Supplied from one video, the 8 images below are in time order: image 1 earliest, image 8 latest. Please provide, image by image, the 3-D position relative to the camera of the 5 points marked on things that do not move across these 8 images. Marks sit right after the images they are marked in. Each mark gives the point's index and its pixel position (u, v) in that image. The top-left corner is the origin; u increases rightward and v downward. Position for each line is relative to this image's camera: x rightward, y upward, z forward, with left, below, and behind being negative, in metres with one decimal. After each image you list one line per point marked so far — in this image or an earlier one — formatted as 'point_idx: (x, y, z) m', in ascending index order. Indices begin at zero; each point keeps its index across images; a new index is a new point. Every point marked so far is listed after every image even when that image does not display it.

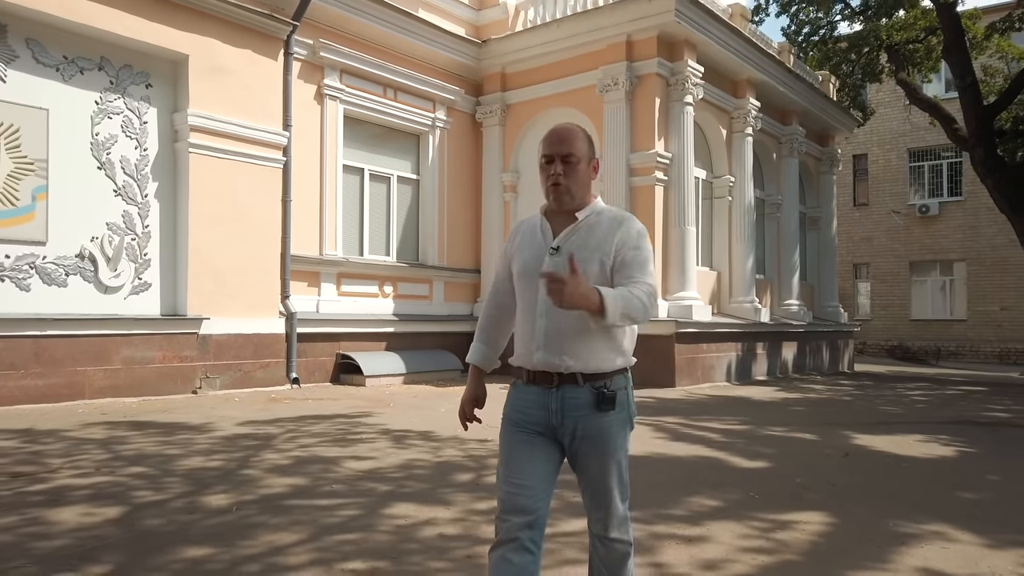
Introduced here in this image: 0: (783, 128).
0: (+4.9, +2.9, +14.9) m
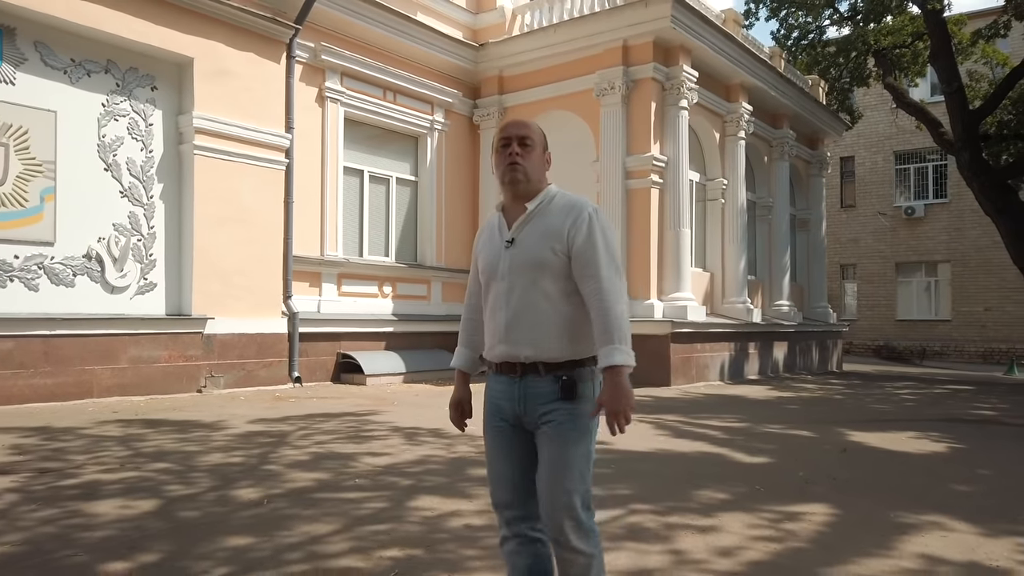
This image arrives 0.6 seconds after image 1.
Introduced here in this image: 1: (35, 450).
0: (+4.8, +2.9, +15.1) m
1: (-3.1, -1.0, +5.3) m
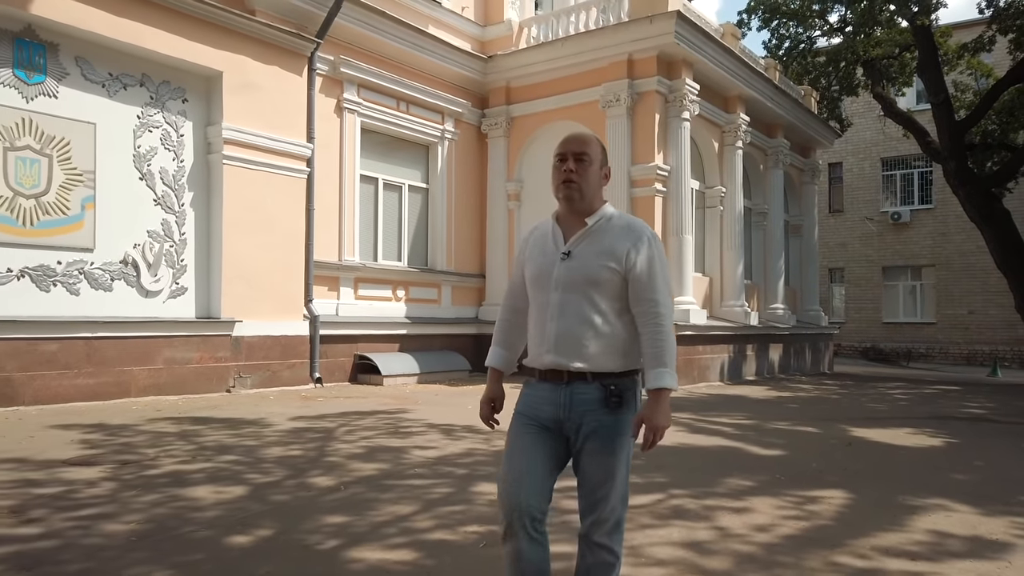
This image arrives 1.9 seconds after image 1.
0: (+4.9, +2.8, +15.7) m
1: (-2.8, -1.1, +5.7) m
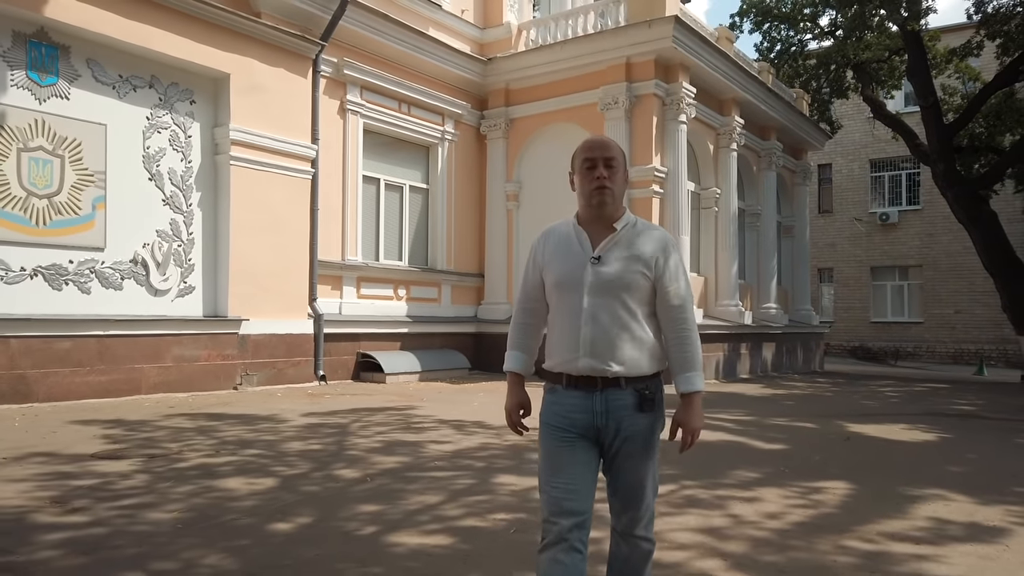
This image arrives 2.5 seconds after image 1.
0: (+4.9, +2.8, +15.9) m
1: (-2.7, -1.1, +5.9) m
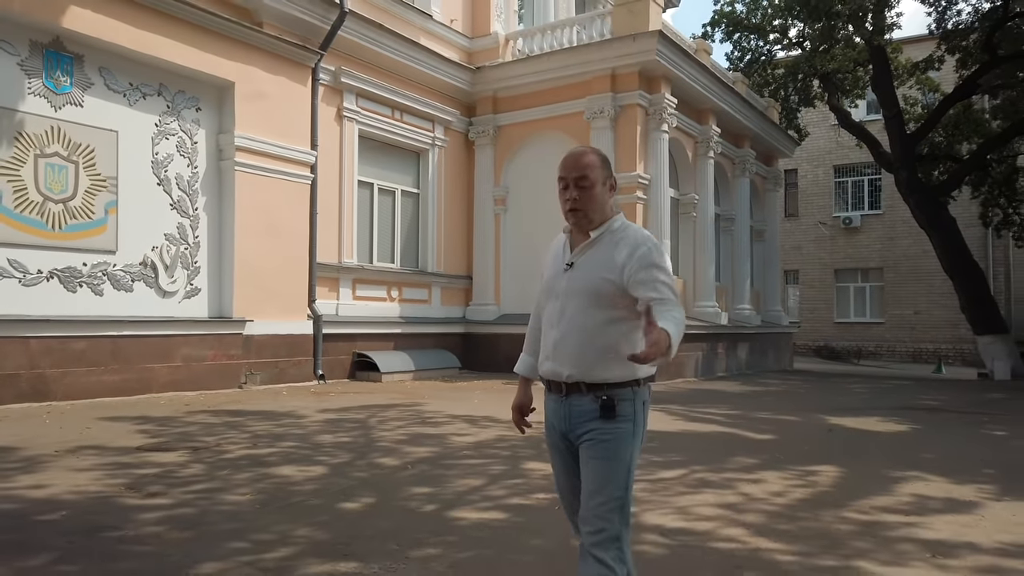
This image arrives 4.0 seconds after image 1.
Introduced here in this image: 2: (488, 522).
0: (+4.5, +2.8, +16.6) m
1: (-2.6, -1.1, +6.2) m
2: (-0.1, -1.0, +3.7) m
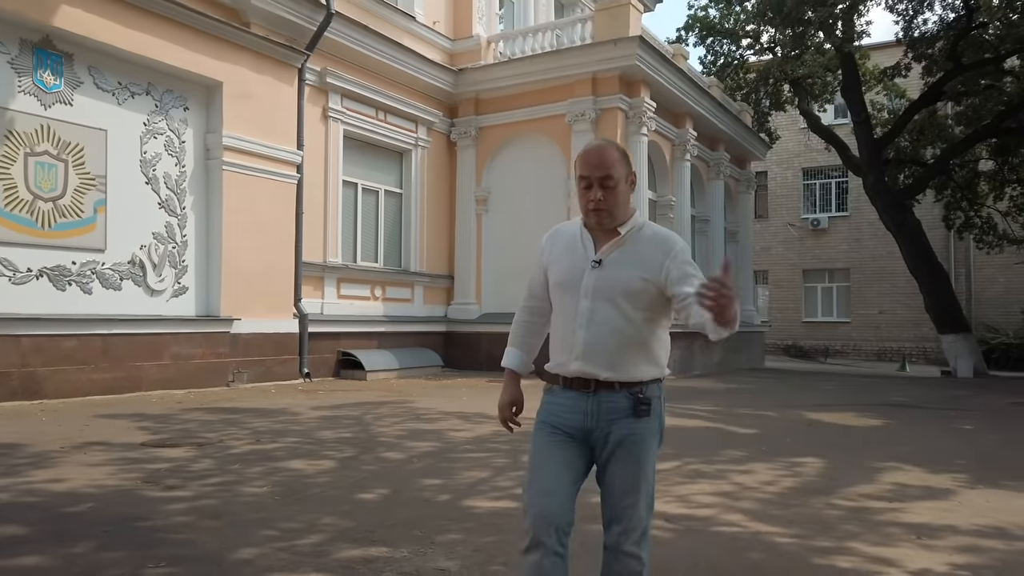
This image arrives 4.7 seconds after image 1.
0: (+4.1, +2.8, +17.0) m
1: (-2.7, -1.1, +6.3) m
2: (-0.1, -1.0, +3.9) m
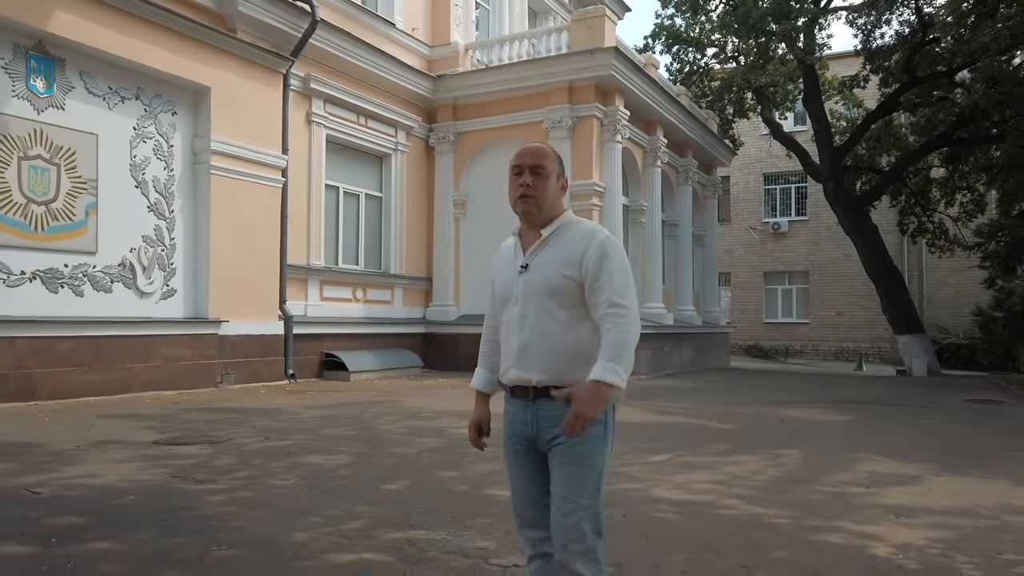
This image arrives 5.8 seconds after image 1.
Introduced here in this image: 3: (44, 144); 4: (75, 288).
0: (+3.6, +2.7, +17.5) m
1: (-2.7, -1.1, +6.5) m
2: (0.0, -1.1, +4.2) m
3: (-4.9, +1.5, +8.6) m
4: (-4.7, 0.0, +8.9) m
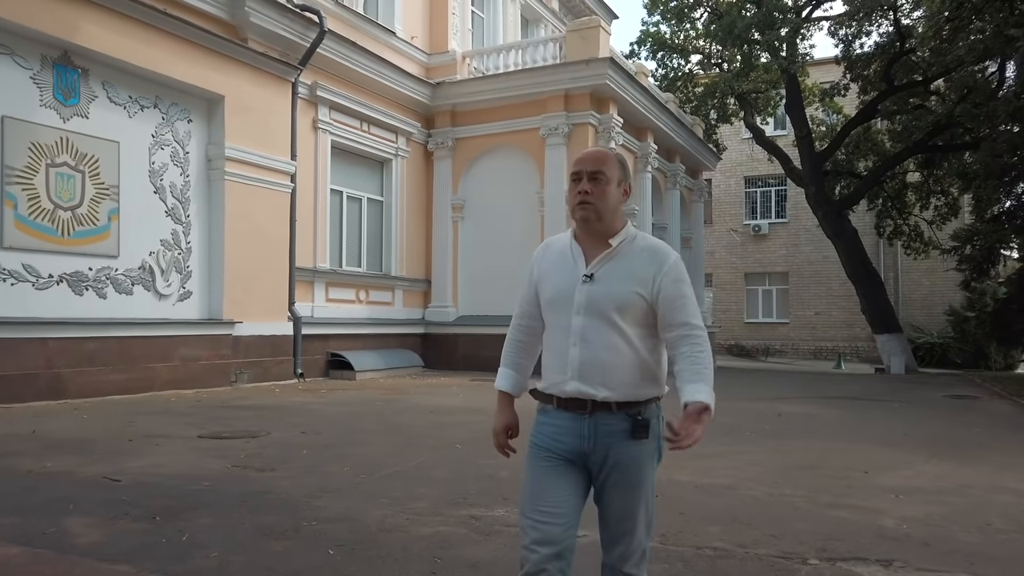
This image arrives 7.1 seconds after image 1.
0: (+3.4, +2.7, +18.0) m
1: (-2.5, -1.1, +6.9) m
2: (+0.3, -1.1, +4.6) m
3: (-4.8, +1.5, +8.9) m
4: (-4.6, 0.0, +9.2) m
